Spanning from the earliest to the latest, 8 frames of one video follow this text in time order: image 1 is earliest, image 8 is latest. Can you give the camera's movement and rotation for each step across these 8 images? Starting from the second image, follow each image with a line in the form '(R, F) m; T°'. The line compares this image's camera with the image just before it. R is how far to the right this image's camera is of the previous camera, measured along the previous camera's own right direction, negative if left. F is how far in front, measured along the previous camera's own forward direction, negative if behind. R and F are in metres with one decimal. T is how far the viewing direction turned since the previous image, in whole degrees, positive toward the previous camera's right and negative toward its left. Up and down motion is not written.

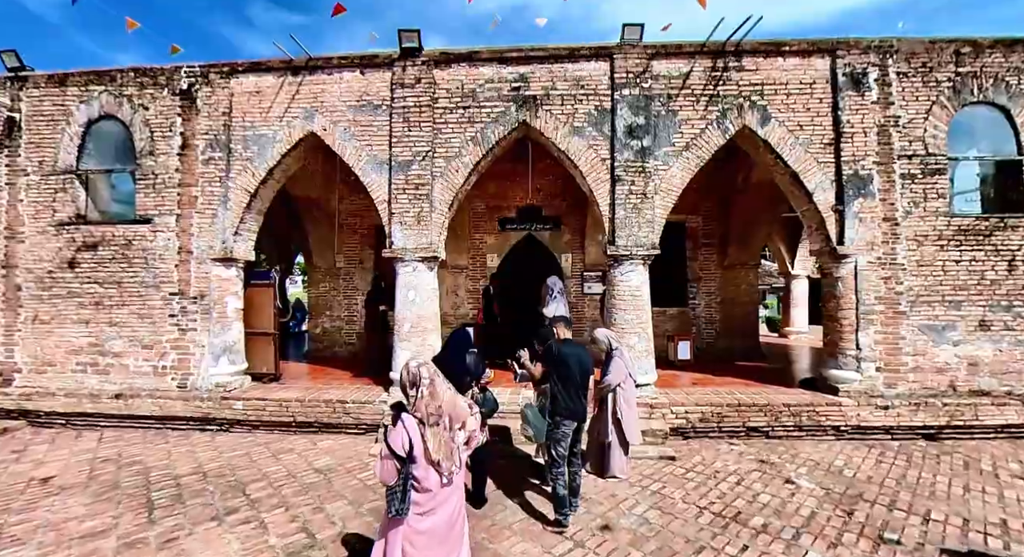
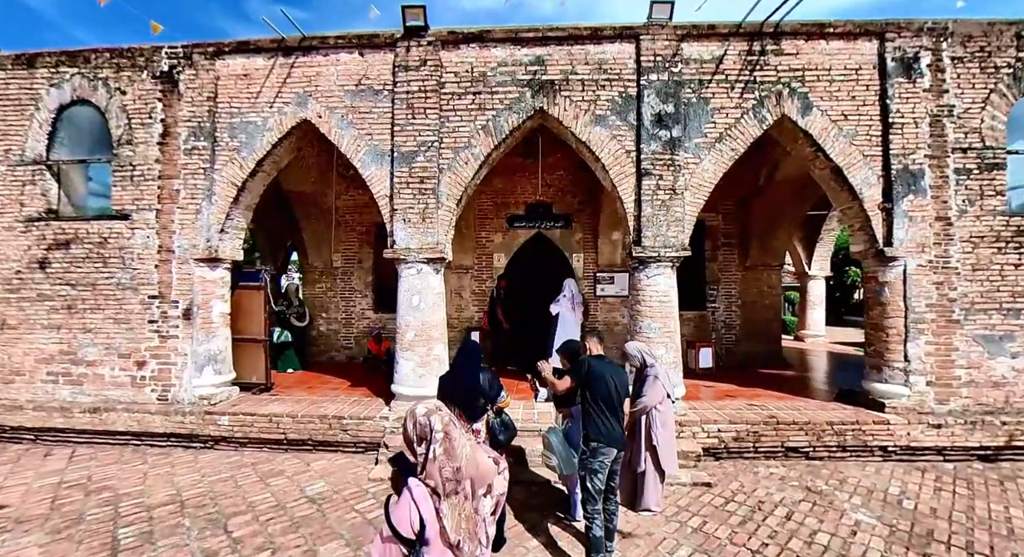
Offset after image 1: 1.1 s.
(-0.2, +0.6) m; 0°
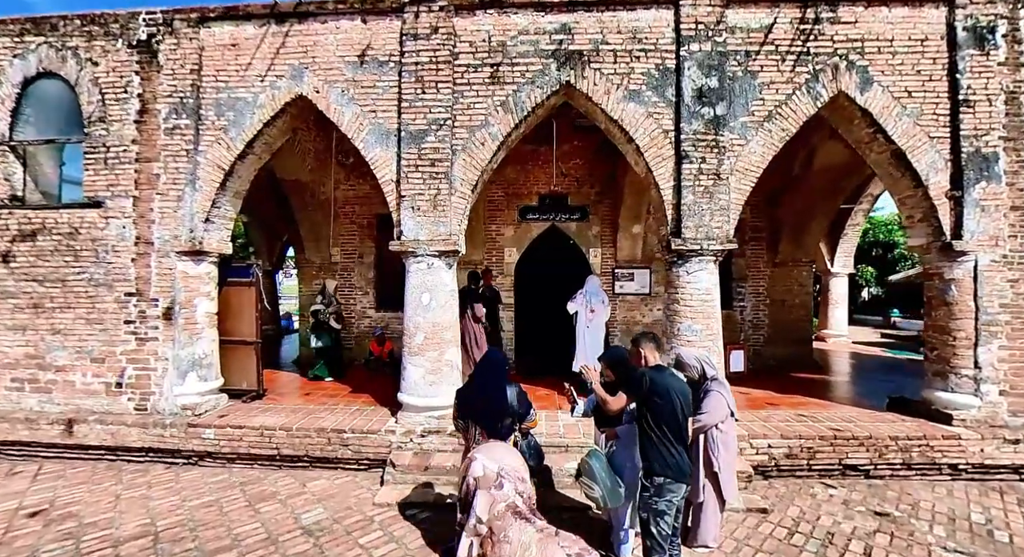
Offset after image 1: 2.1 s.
(-0.3, +0.7) m; 0°
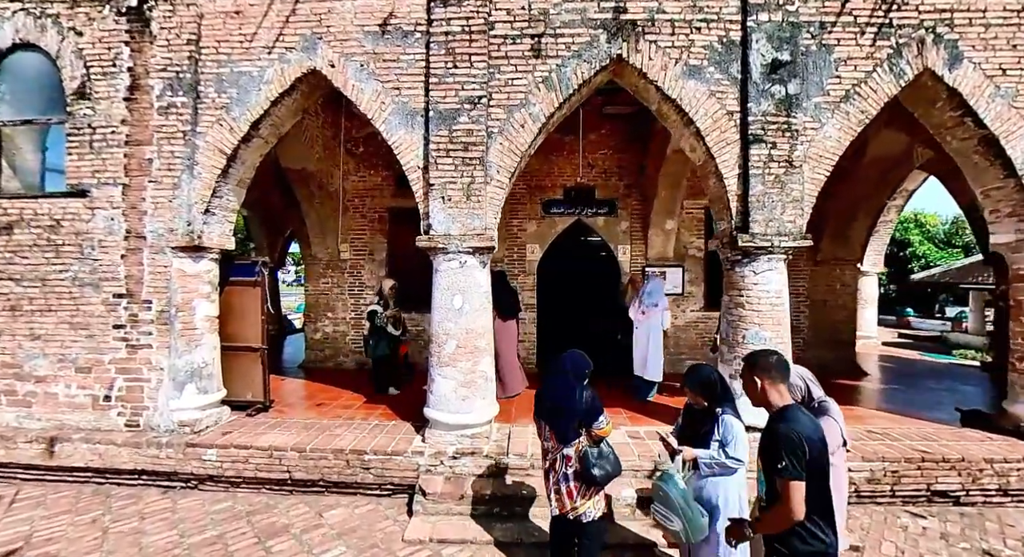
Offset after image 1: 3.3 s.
(-0.5, +0.6) m; 0°
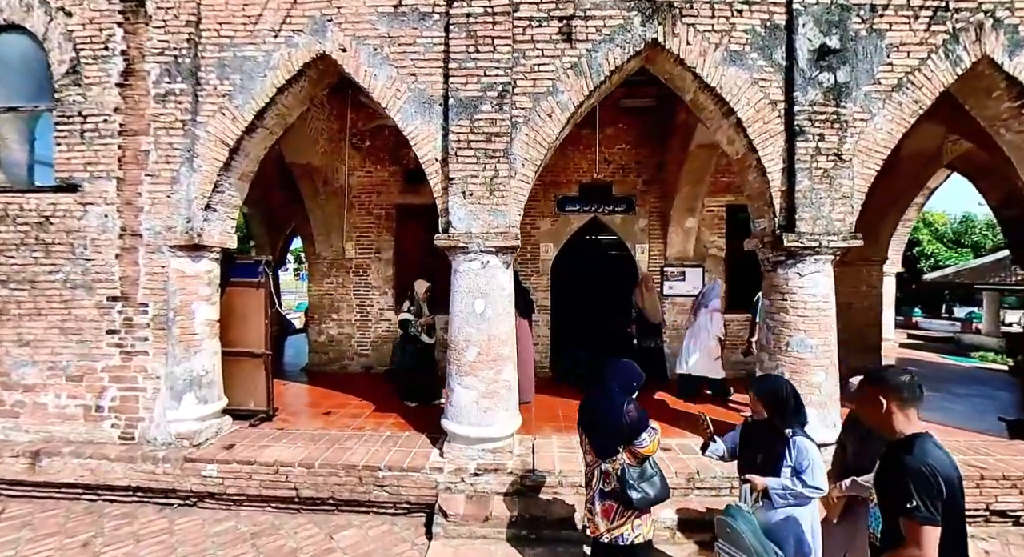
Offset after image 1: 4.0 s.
(-0.3, +0.3) m; 0°
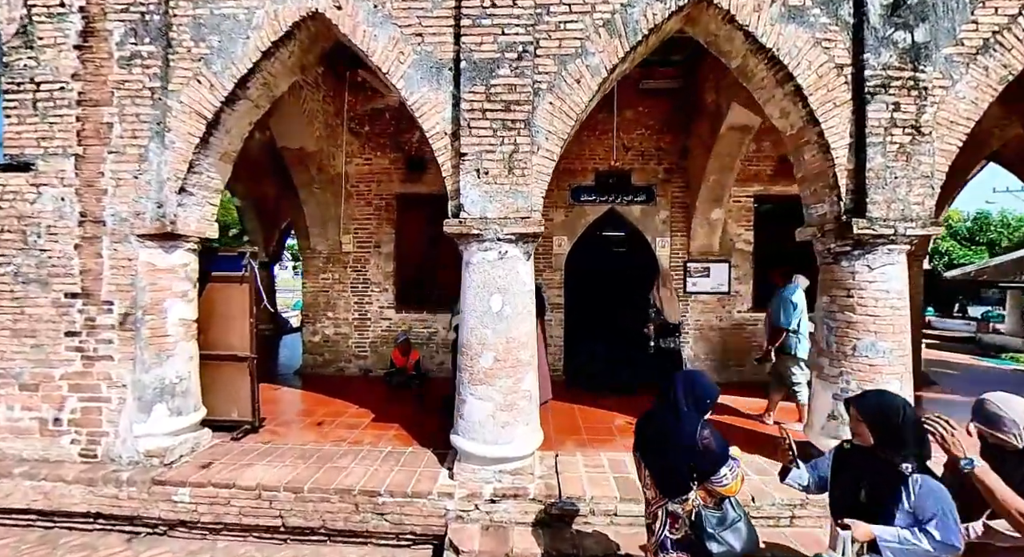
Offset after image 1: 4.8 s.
(-0.2, +0.6) m; 0°
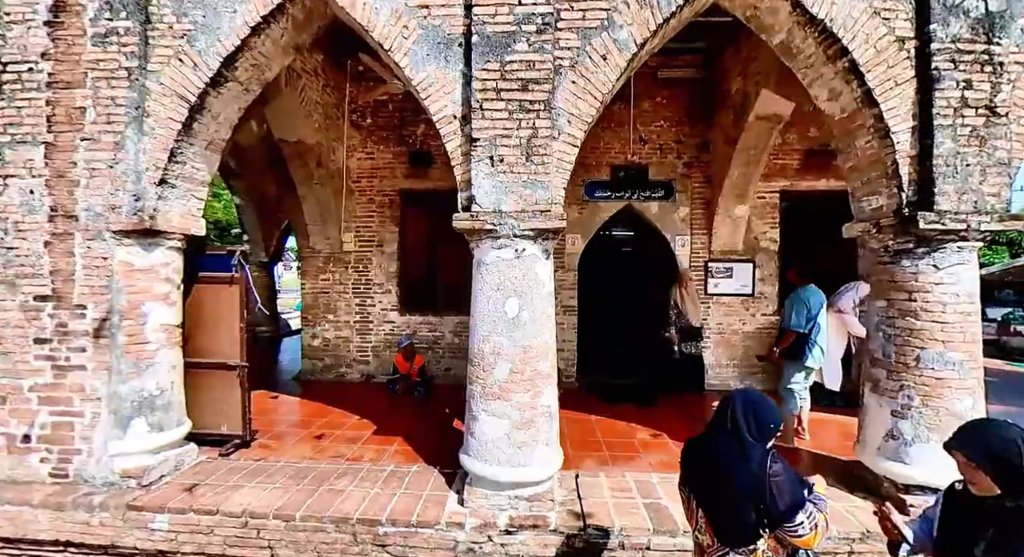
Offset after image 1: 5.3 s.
(-0.1, +0.4) m; 0°
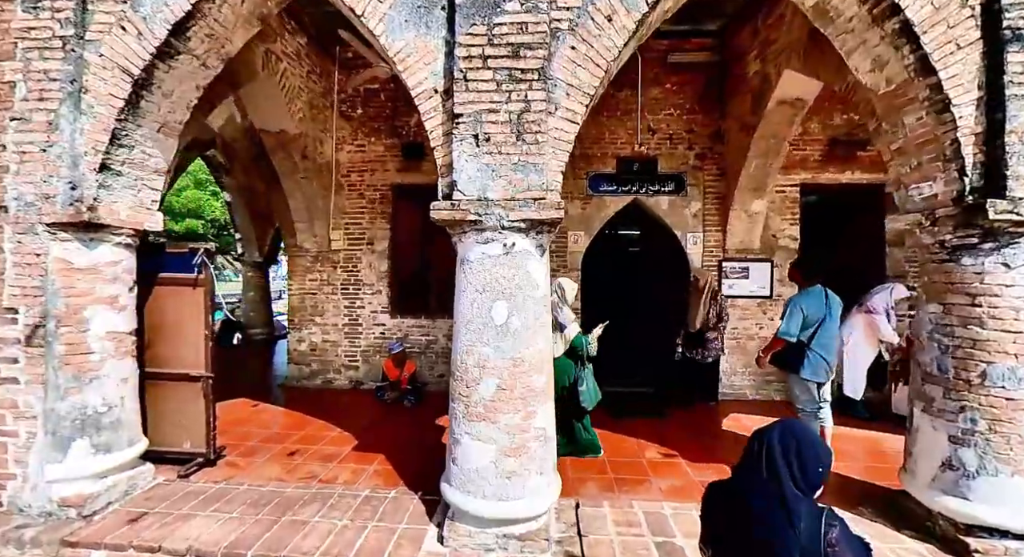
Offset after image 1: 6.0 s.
(+0.1, +0.5) m; -1°
